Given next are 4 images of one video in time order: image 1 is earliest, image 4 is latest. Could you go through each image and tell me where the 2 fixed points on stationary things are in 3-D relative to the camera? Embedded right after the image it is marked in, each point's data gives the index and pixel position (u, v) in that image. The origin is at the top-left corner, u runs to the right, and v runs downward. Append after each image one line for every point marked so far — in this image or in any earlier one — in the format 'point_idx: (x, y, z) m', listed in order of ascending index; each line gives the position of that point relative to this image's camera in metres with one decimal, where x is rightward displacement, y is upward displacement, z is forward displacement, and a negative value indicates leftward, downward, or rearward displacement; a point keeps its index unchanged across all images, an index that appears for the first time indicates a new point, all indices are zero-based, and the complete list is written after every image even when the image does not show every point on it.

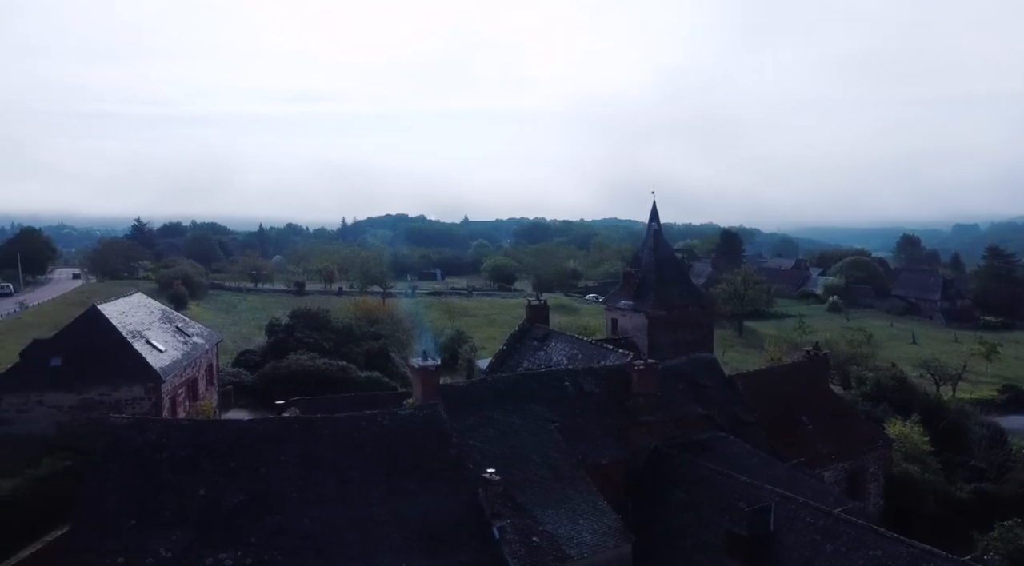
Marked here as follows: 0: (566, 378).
0: (+1.2, -2.3, +18.9) m
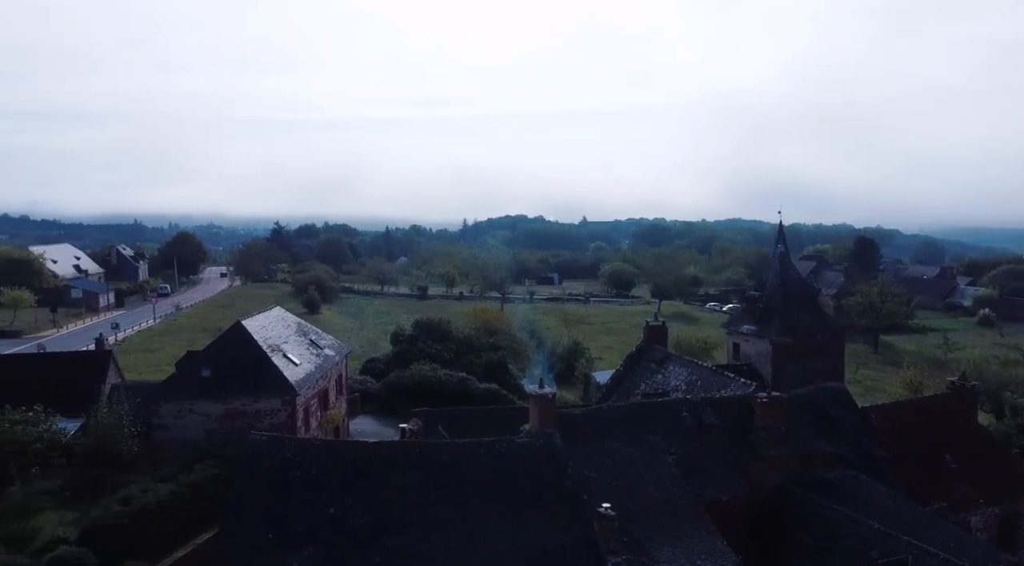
0: (+3.8, -2.7, +18.2) m
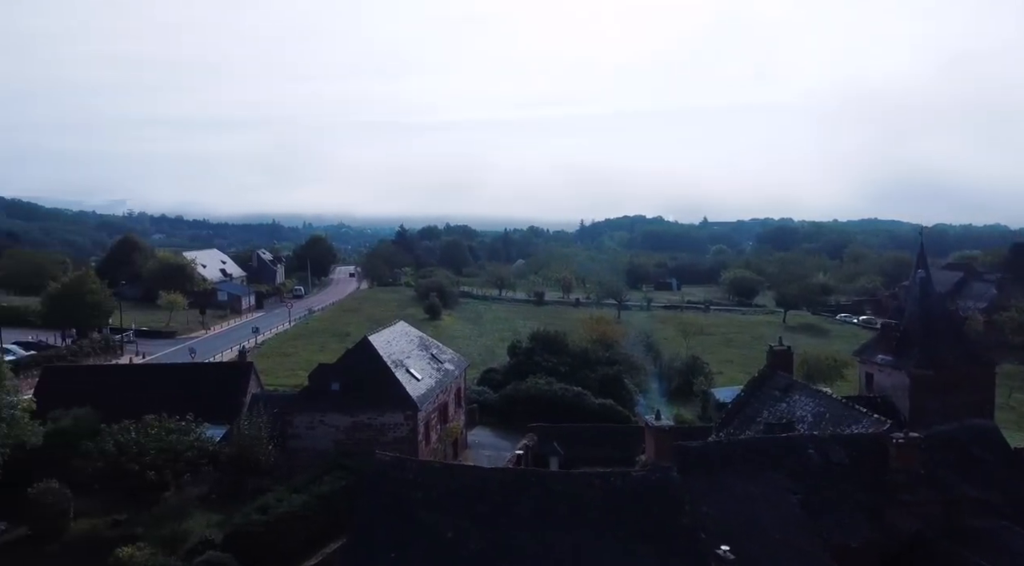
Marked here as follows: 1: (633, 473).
0: (+6.1, -3.2, +17.0) m
1: (+2.5, -4.0, +17.5) m
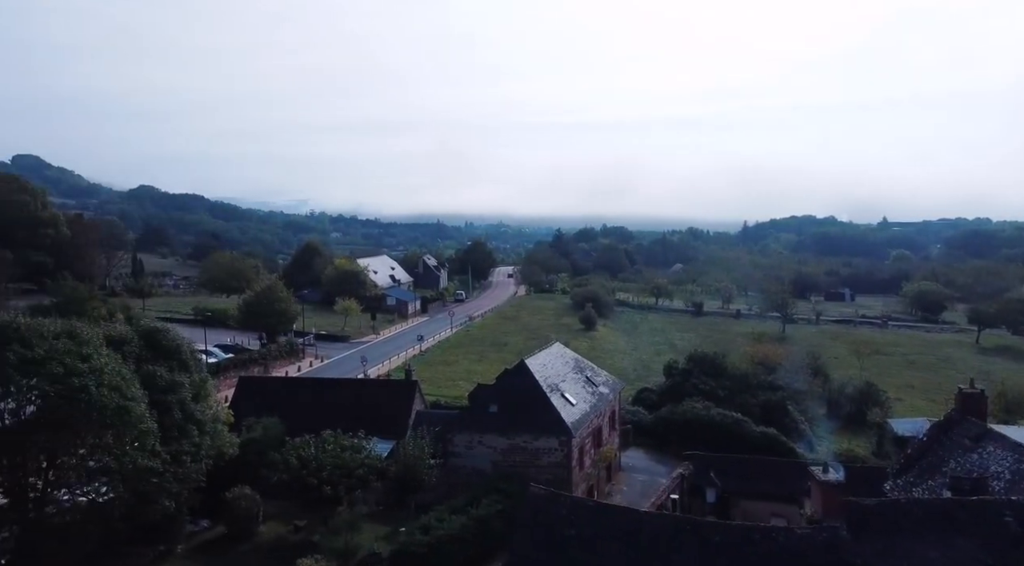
0: (+8.8, -3.8, +14.7) m
1: (+5.4, -4.7, +16.0) m
